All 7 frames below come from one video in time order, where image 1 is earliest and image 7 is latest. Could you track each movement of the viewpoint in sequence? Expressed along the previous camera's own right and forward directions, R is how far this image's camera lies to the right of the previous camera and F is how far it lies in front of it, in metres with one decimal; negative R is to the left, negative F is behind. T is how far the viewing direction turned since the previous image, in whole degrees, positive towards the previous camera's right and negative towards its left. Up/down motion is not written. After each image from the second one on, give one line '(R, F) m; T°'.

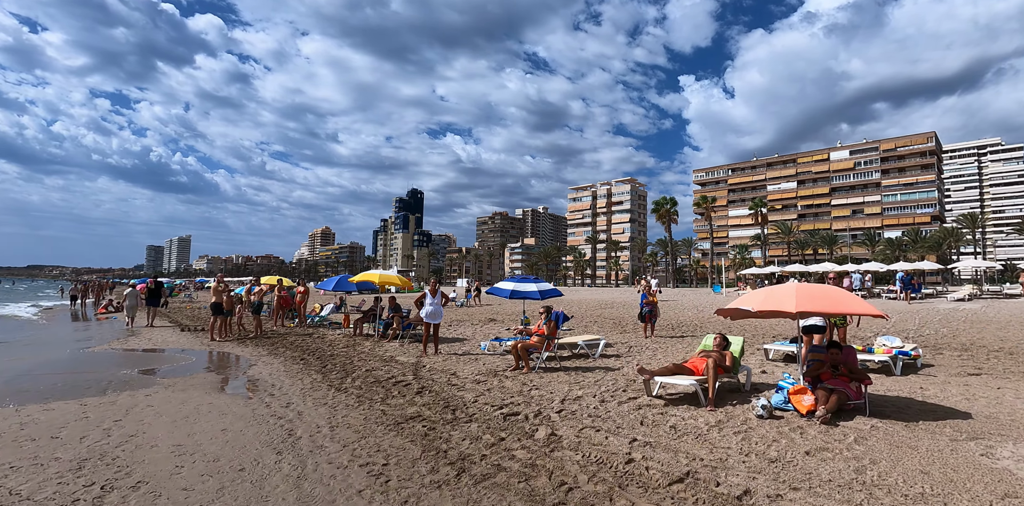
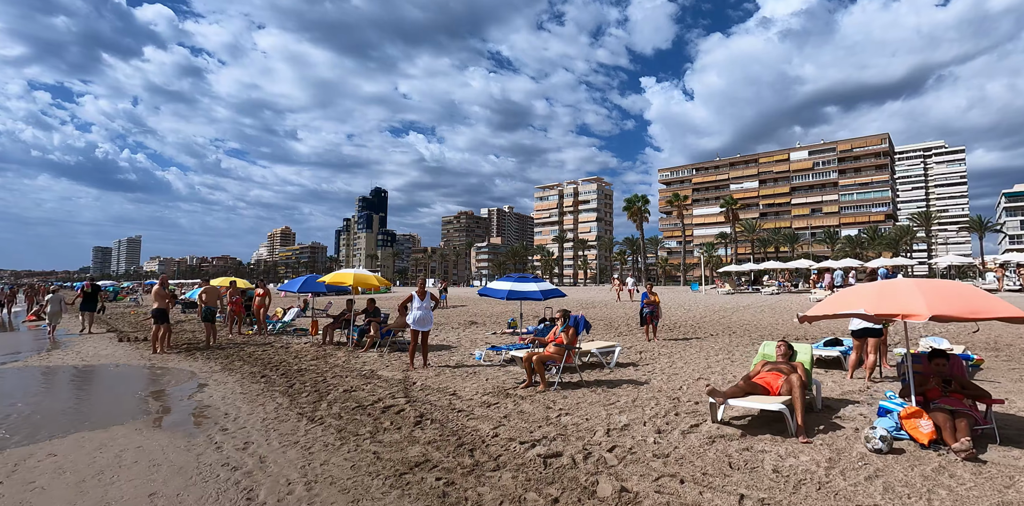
(-0.6, +1.4) m; +4°
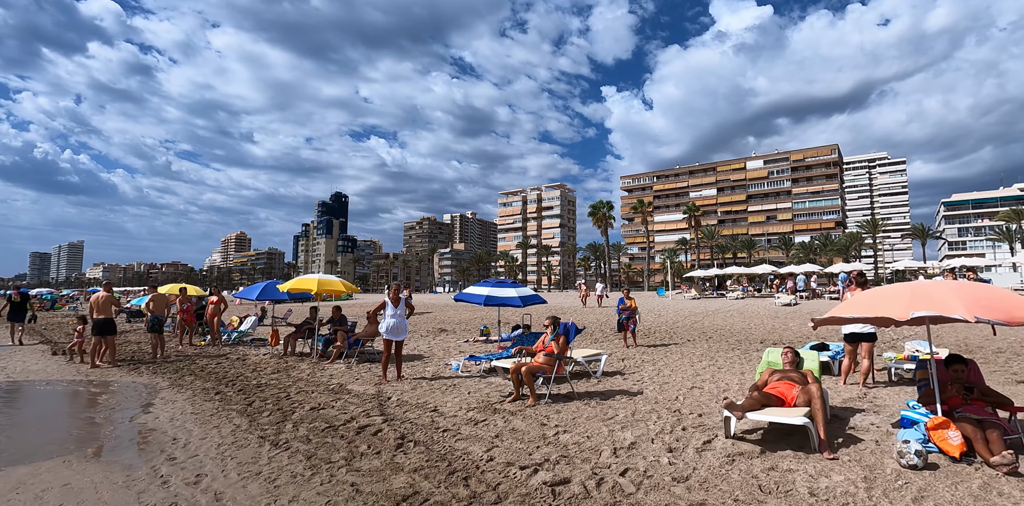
(-0.3, +0.5) m; +4°
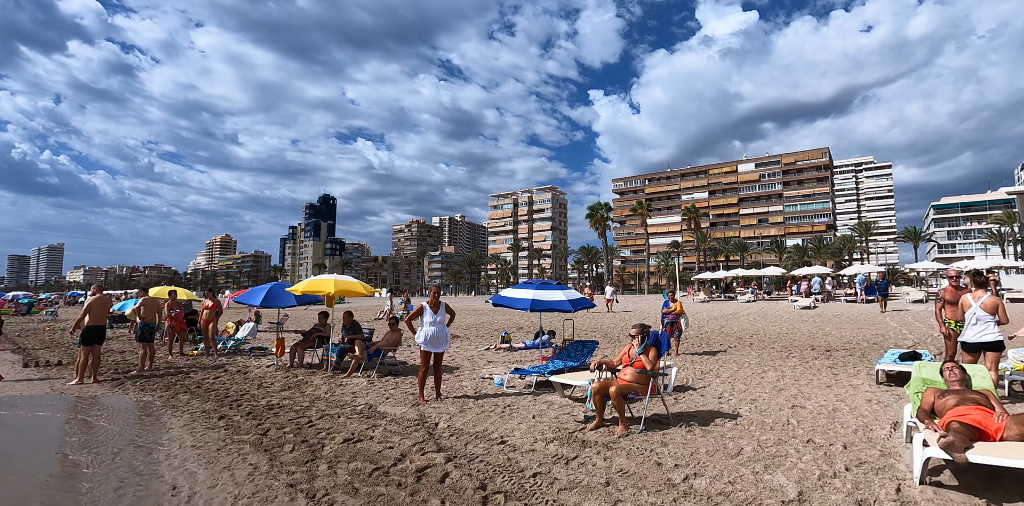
(-1.0, +1.2) m; +2°
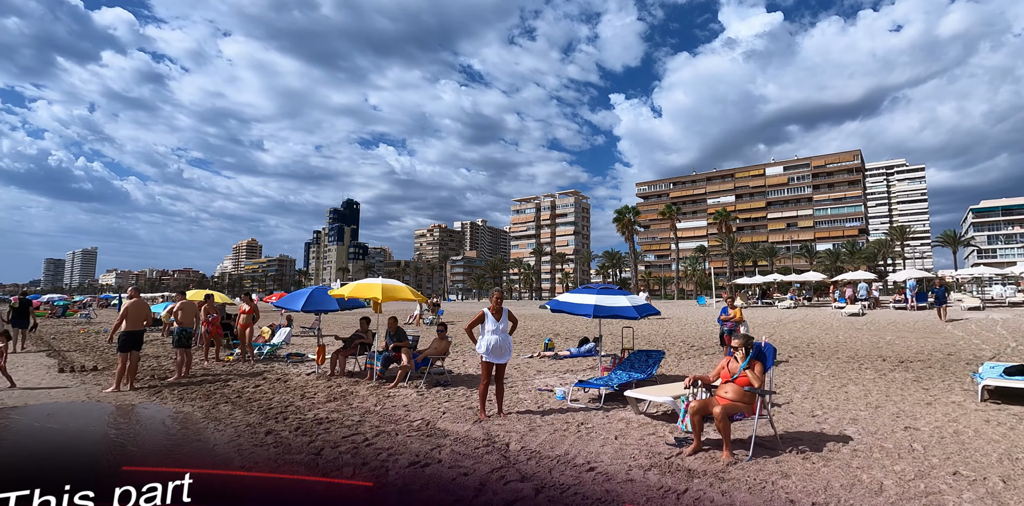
(-0.6, +0.6) m; -2°
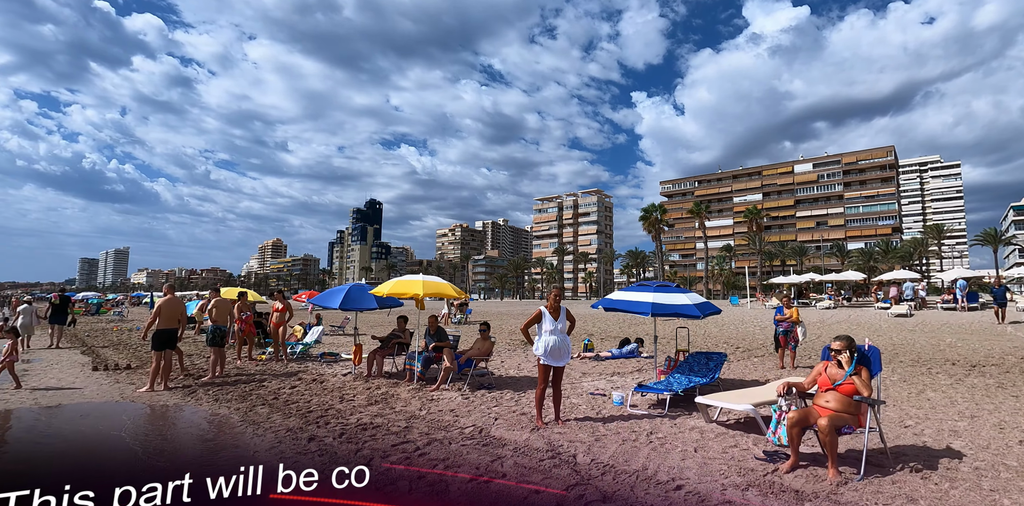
(-0.4, +0.5) m; -2°
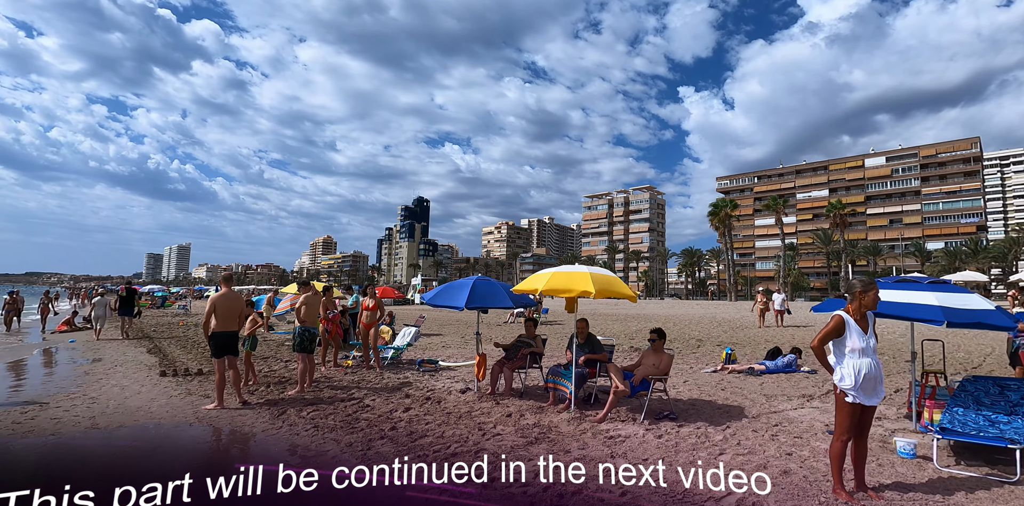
(-1.7, +1.9) m; -4°
